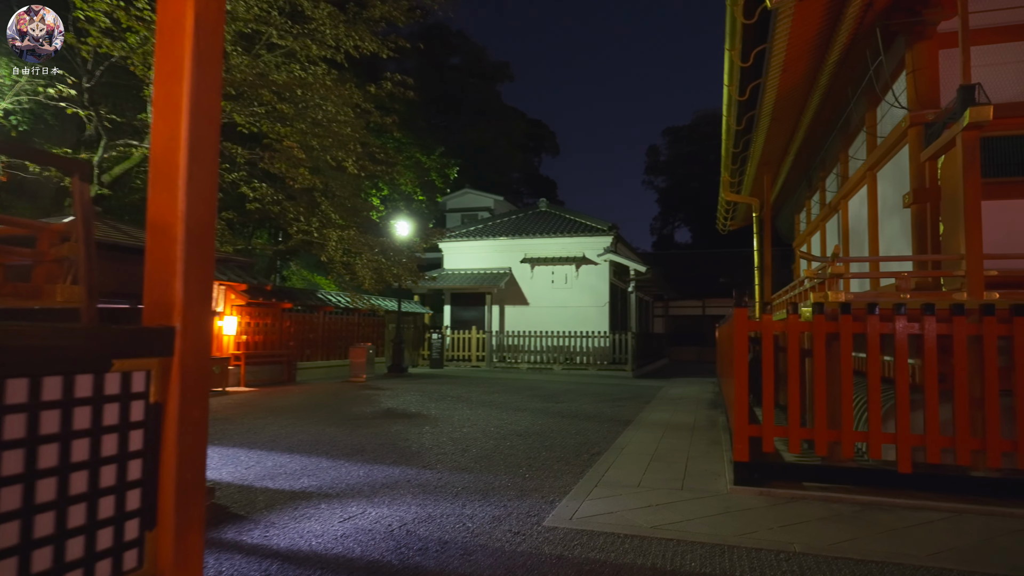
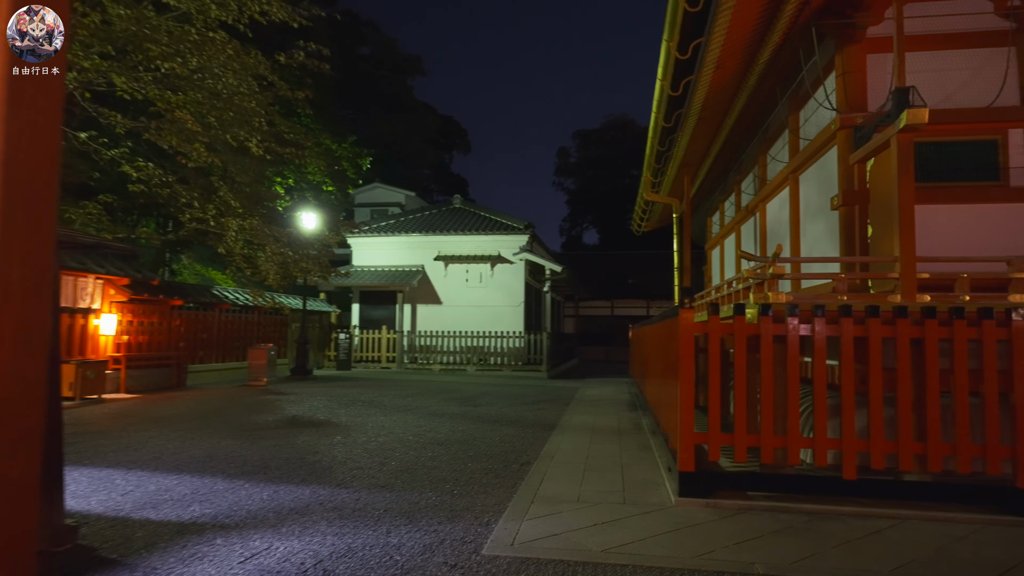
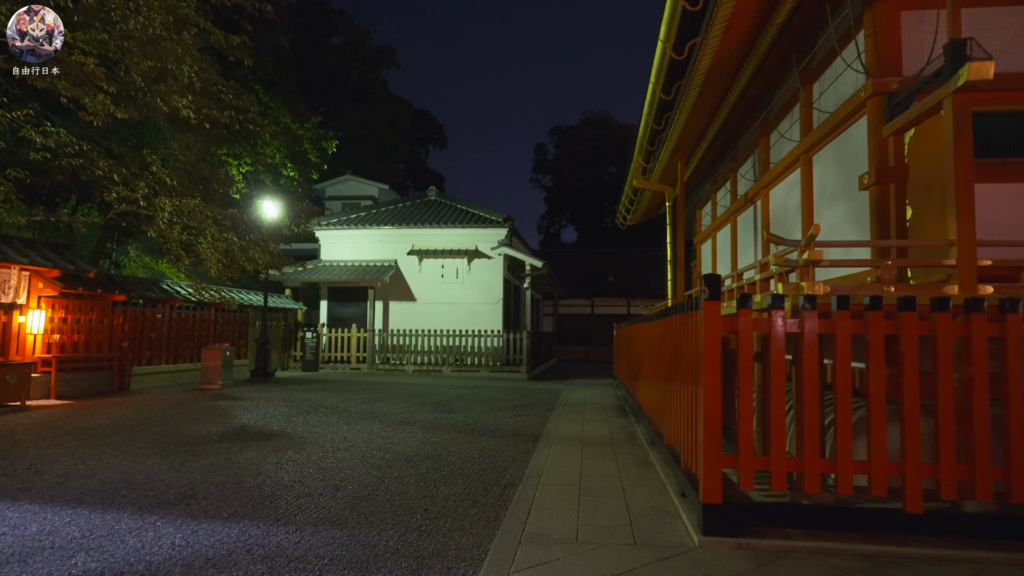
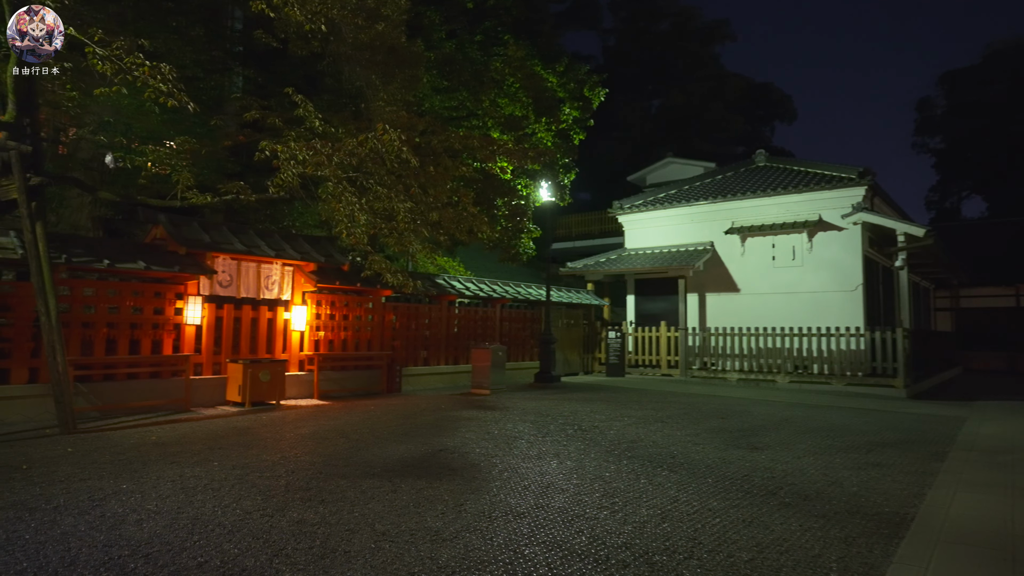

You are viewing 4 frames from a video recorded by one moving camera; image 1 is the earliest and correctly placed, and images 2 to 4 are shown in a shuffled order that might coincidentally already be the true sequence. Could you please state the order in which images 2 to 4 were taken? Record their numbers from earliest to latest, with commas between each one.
2, 3, 4
